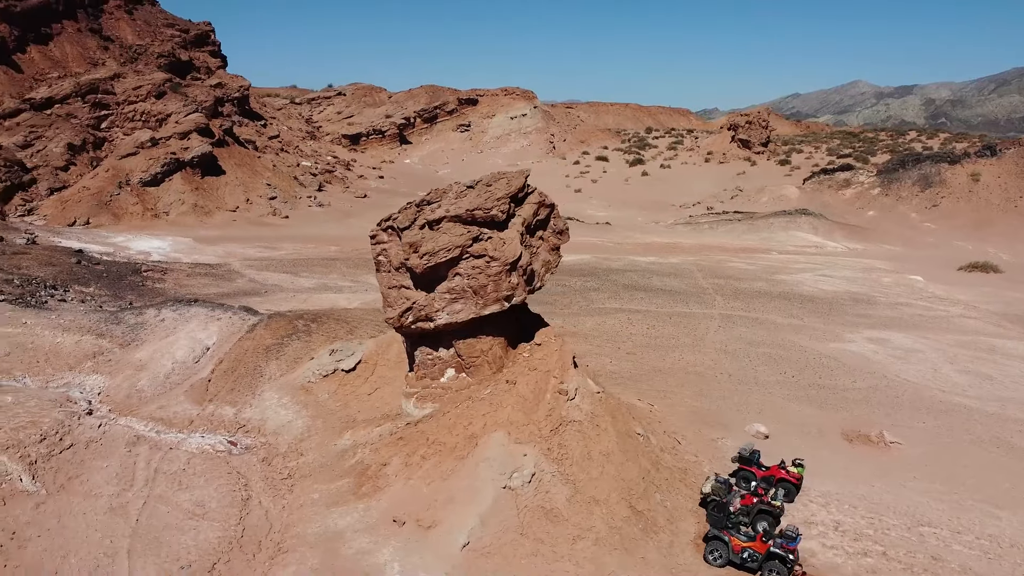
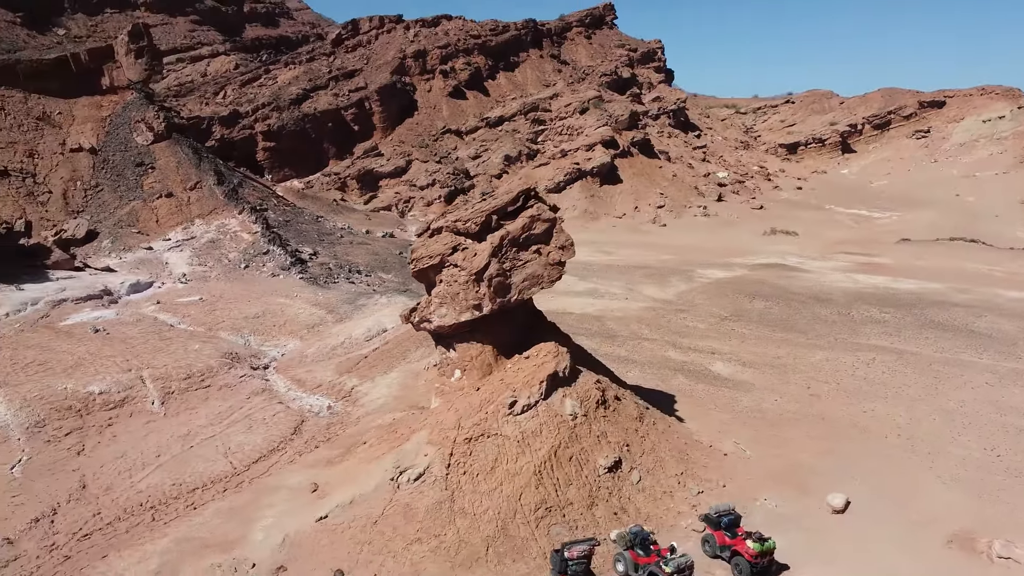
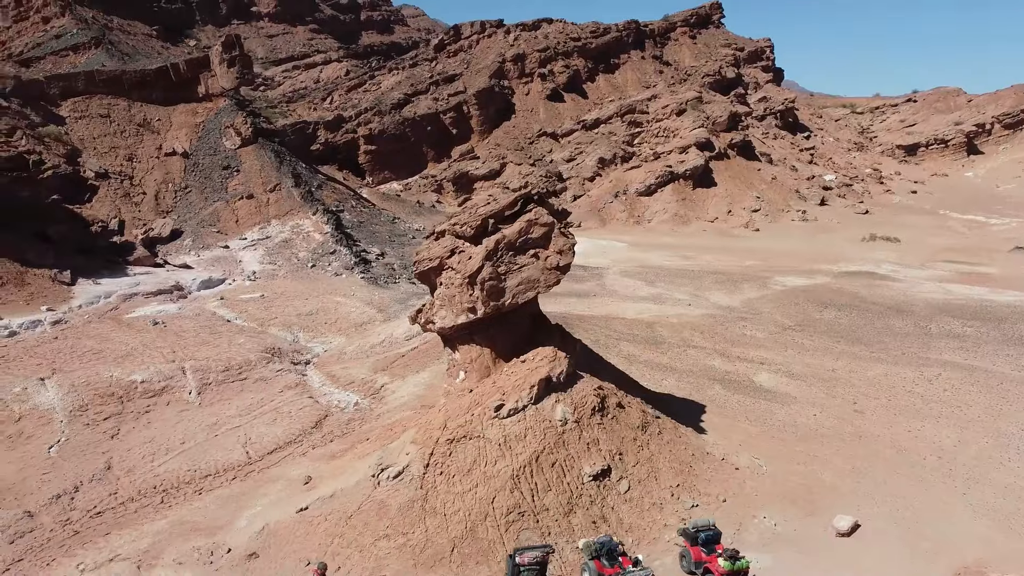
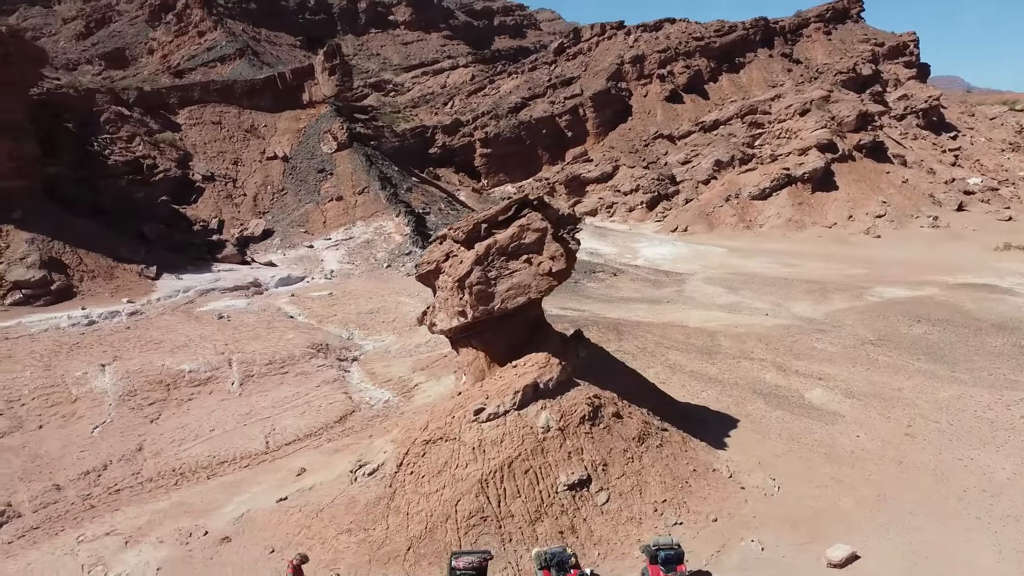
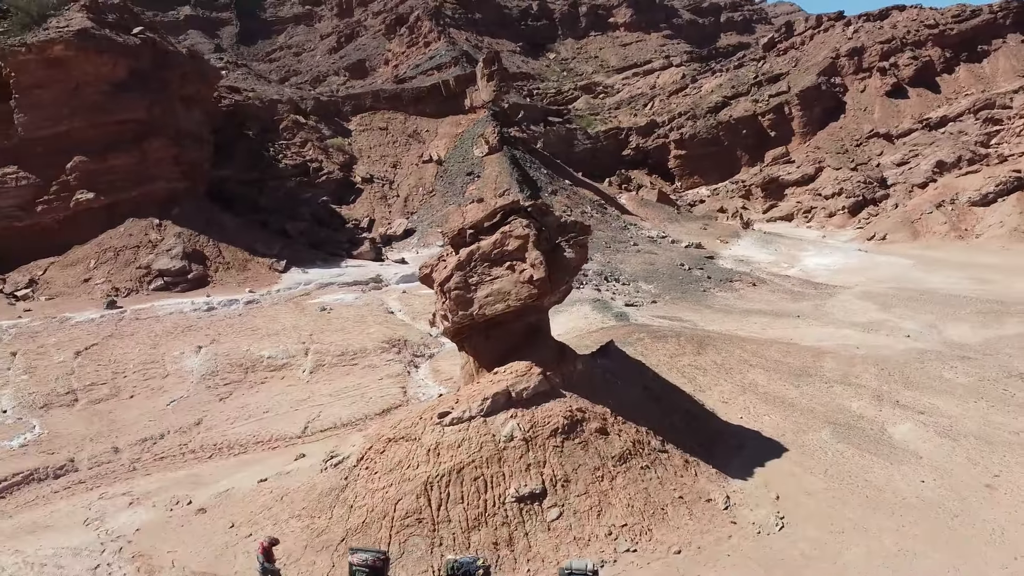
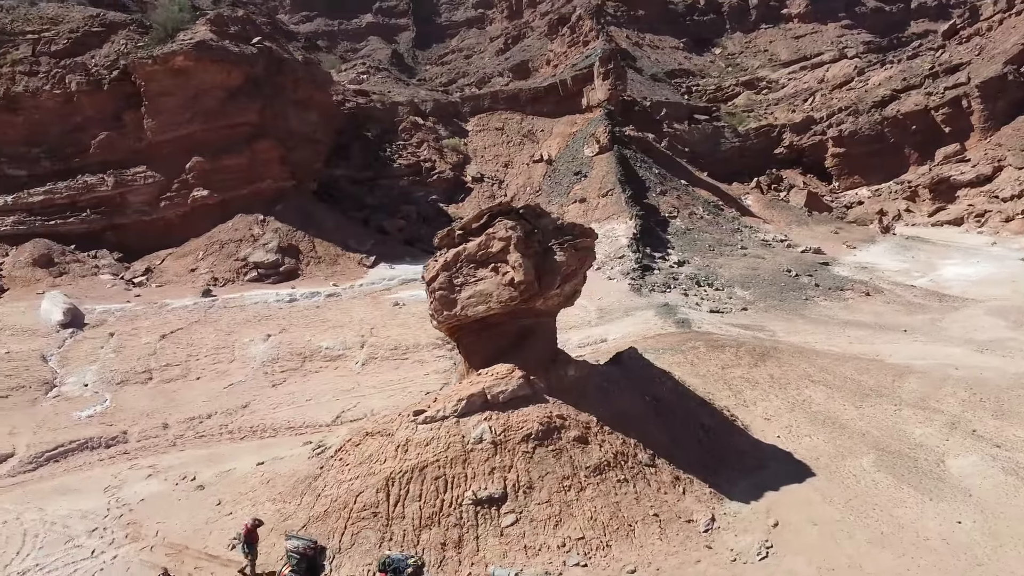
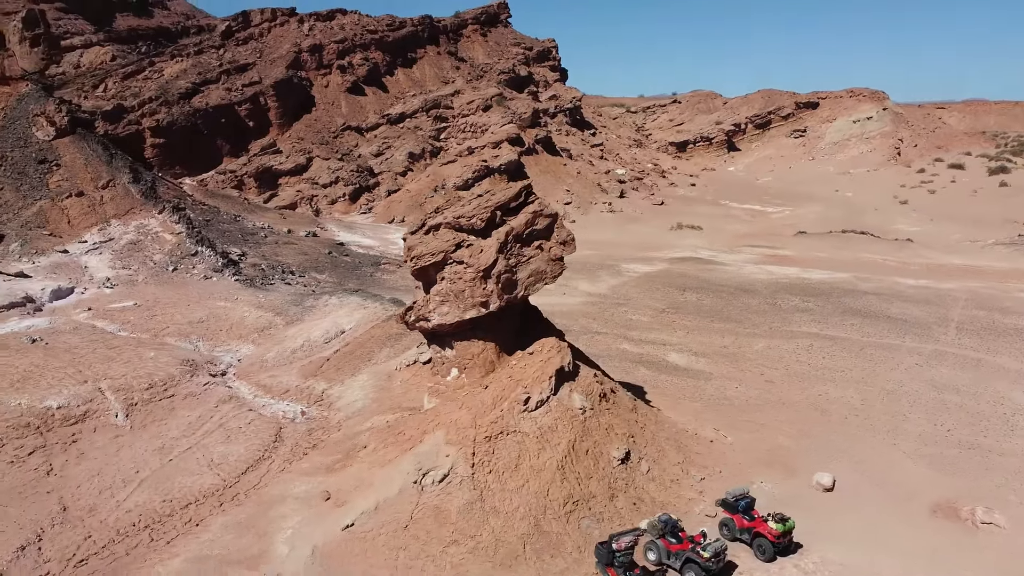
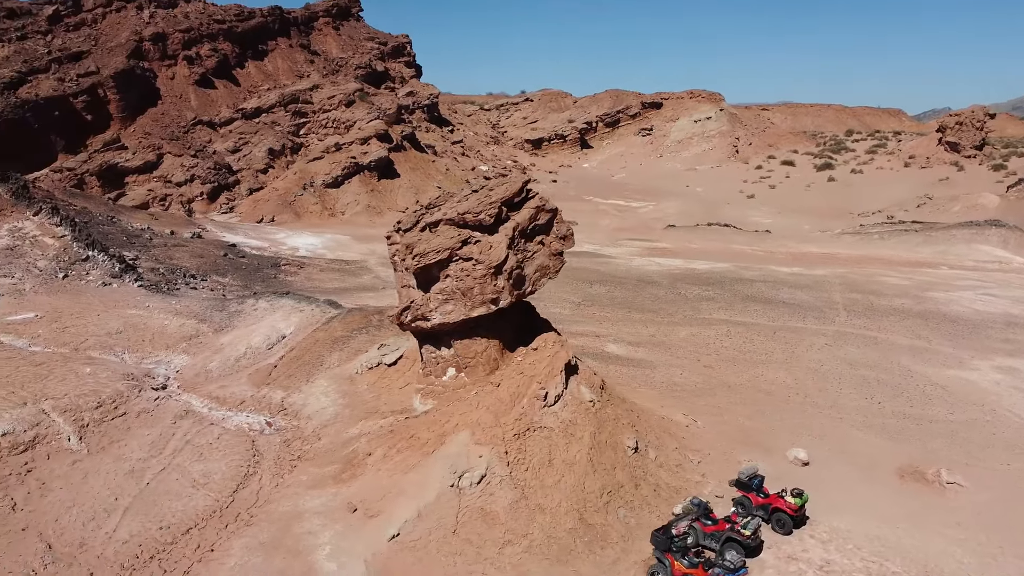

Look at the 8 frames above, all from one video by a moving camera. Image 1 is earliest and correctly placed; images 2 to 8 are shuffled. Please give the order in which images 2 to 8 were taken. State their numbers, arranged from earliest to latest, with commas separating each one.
8, 7, 2, 3, 4, 5, 6
